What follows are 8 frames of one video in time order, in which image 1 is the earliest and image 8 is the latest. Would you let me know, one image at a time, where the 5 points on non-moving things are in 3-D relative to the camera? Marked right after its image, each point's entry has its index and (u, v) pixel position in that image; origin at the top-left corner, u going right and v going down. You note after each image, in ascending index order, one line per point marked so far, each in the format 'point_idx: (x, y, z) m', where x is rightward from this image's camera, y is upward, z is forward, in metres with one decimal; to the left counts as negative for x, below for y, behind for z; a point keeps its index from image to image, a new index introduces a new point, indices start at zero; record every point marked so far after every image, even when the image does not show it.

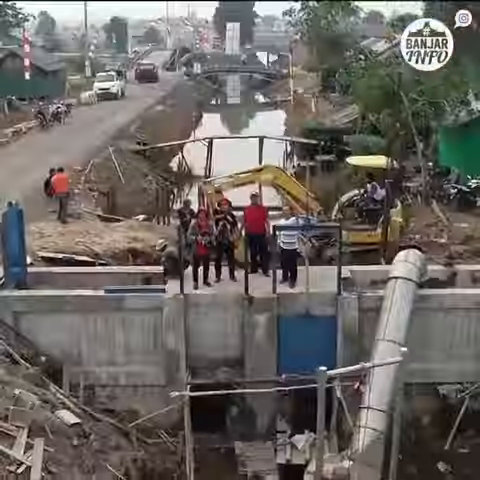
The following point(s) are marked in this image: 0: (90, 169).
0: (-3.3, +1.5, +20.1) m
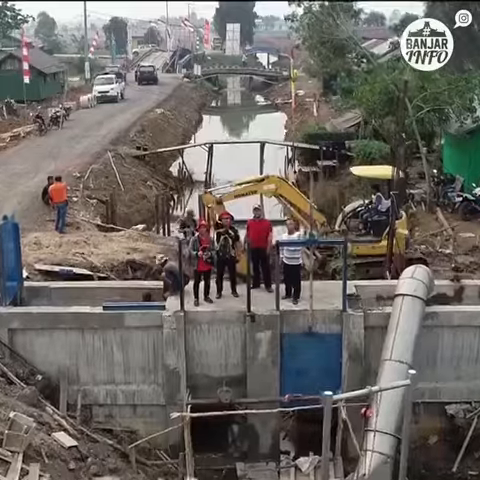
0: (-3.2, +1.4, +19.8) m
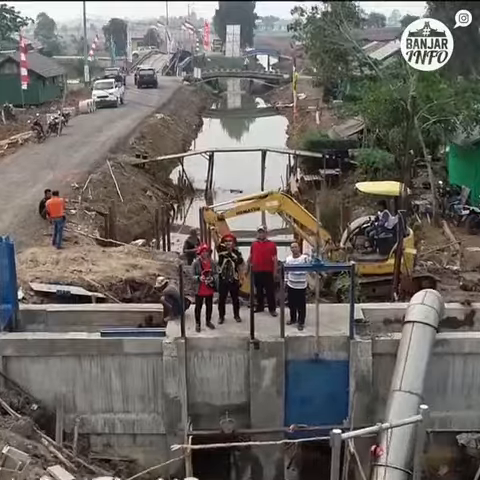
0: (-3.2, +1.1, +19.4) m
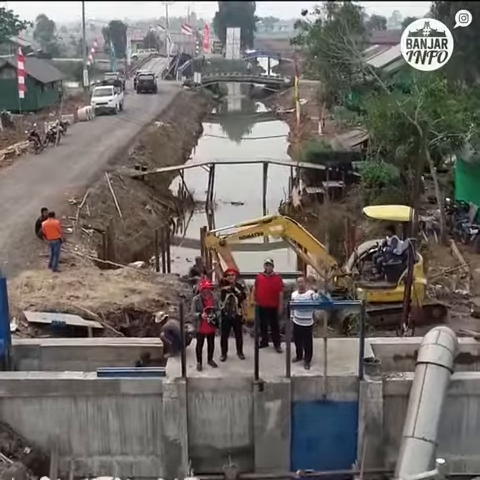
0: (-3.2, +0.8, +18.9) m
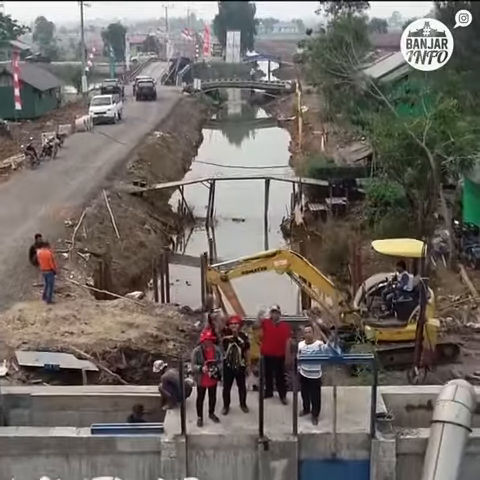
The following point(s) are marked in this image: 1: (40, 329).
0: (-3.2, +0.3, +18.3) m
1: (-2.7, -1.2, +12.4) m
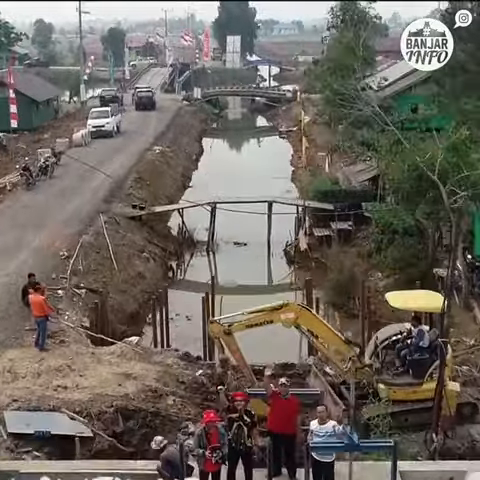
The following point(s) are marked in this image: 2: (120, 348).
0: (-3.1, -0.3, +17.6) m
1: (-2.6, -1.8, +11.7) m
2: (-1.7, -1.5, +13.1) m
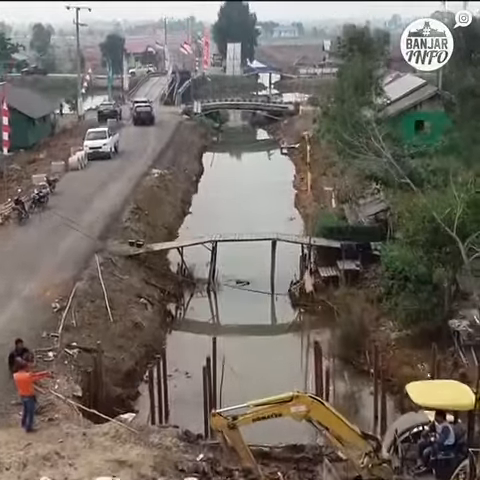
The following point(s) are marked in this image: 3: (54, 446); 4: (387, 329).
0: (-3.0, -1.2, +16.6) m
1: (-2.6, -2.7, +10.6) m
2: (-1.7, -2.4, +12.1) m
3: (-2.3, -2.5, +11.4) m
4: (+2.8, -1.7, +17.3) m
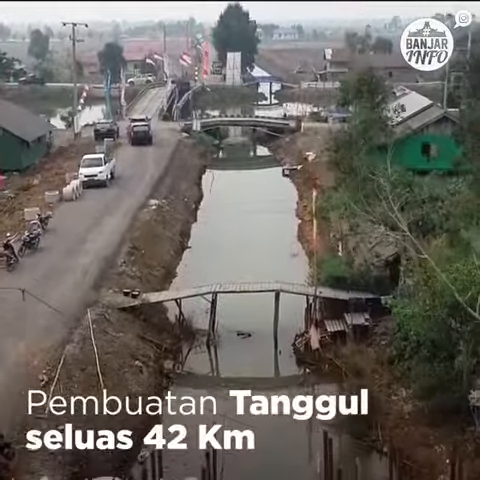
0: (-3.0, -2.3, +15.3) m
1: (-2.5, -3.8, +9.4) m
2: (-1.6, -3.6, +10.9) m
3: (-2.3, -3.7, +10.2) m
4: (+2.8, -2.8, +16.1) m
